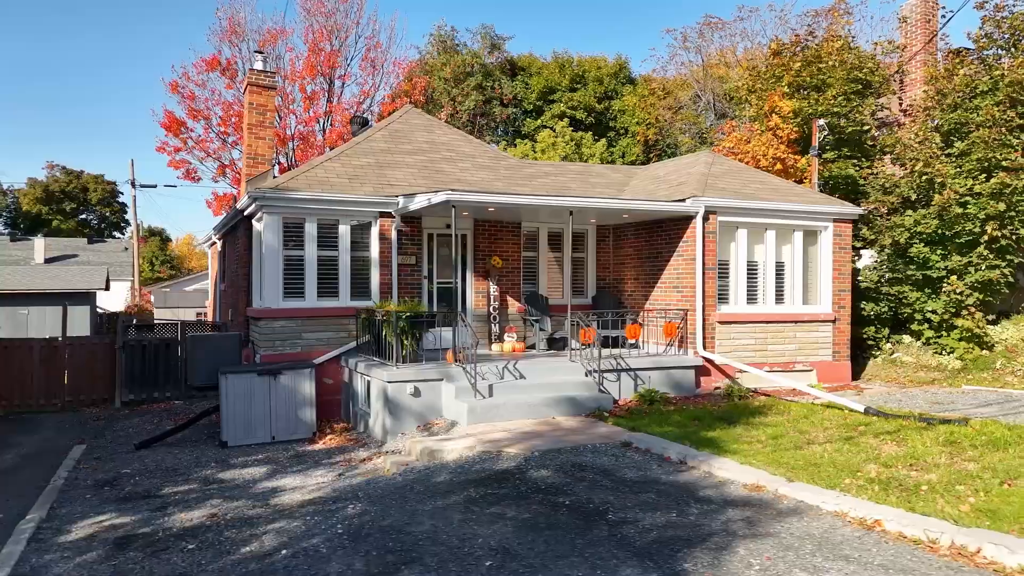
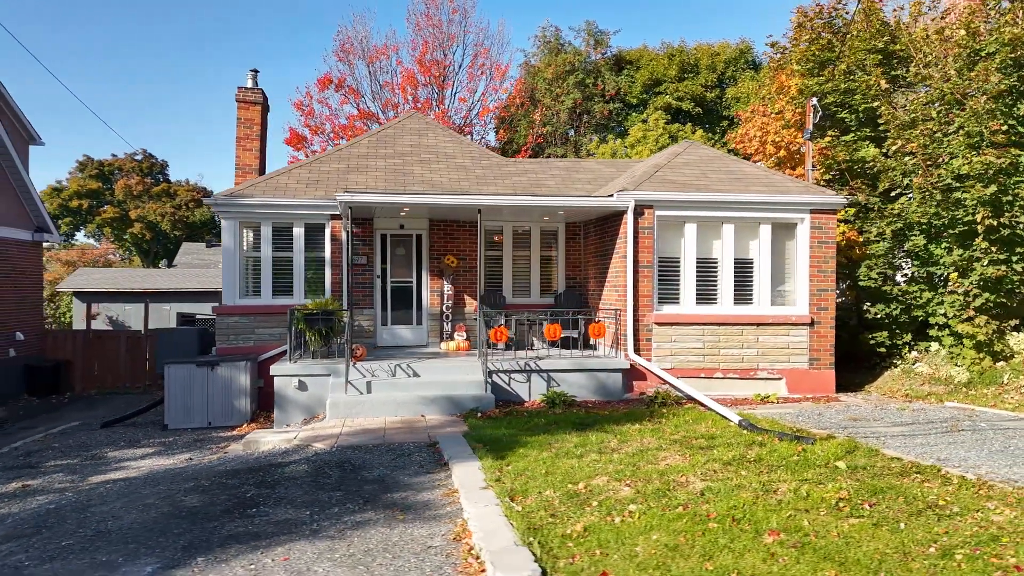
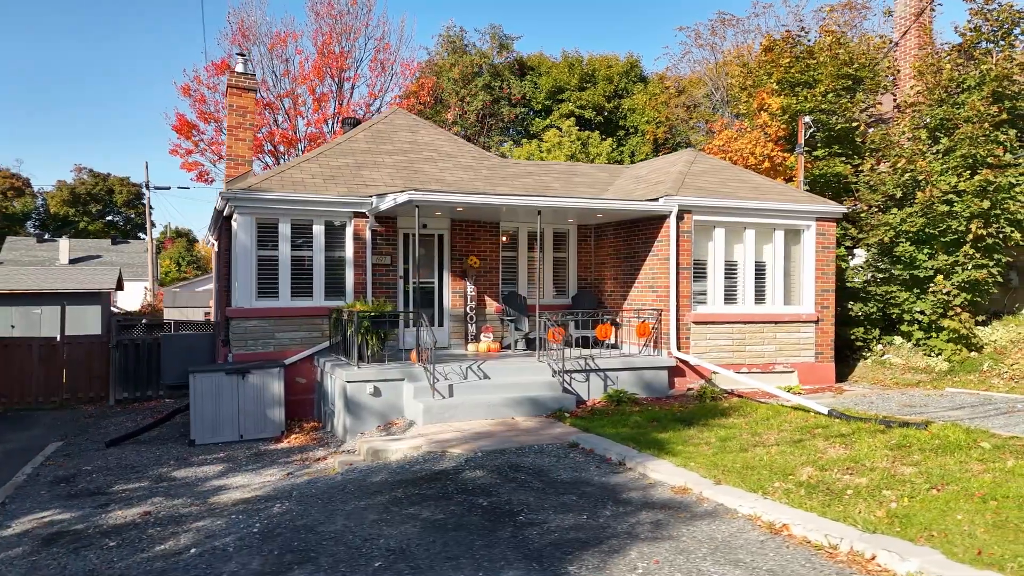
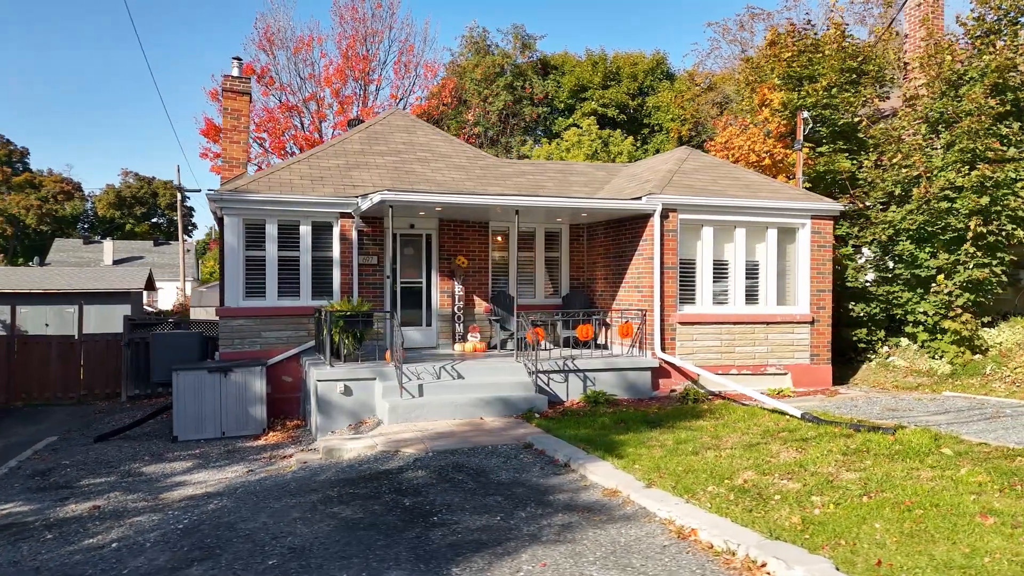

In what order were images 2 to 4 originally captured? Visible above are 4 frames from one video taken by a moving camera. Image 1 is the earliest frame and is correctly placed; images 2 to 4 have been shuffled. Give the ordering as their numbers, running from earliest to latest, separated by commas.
3, 4, 2
